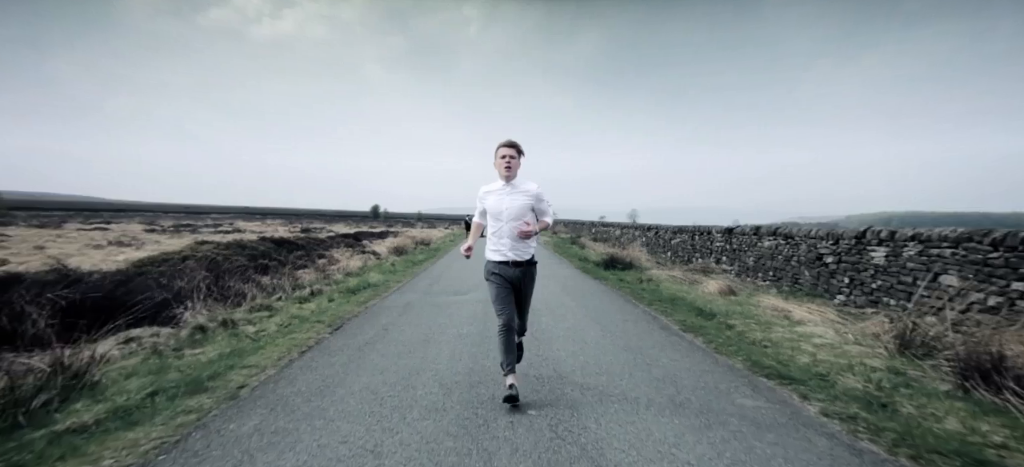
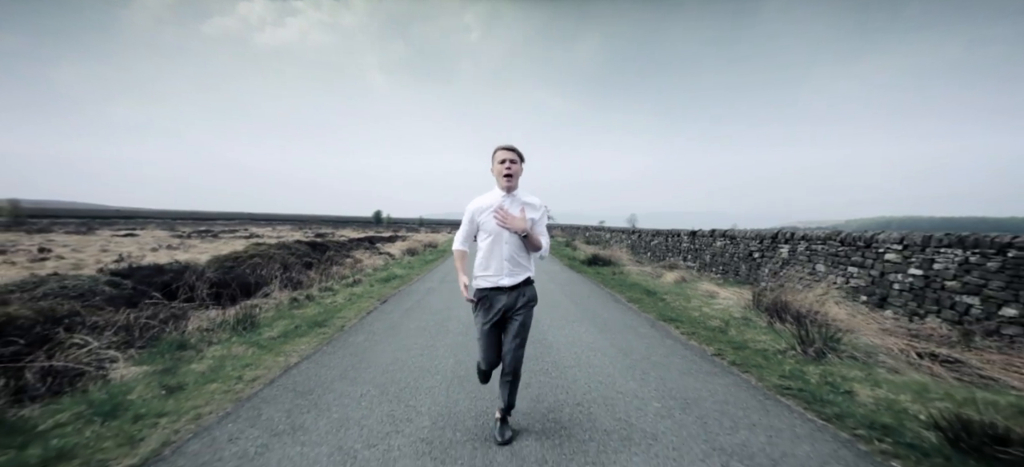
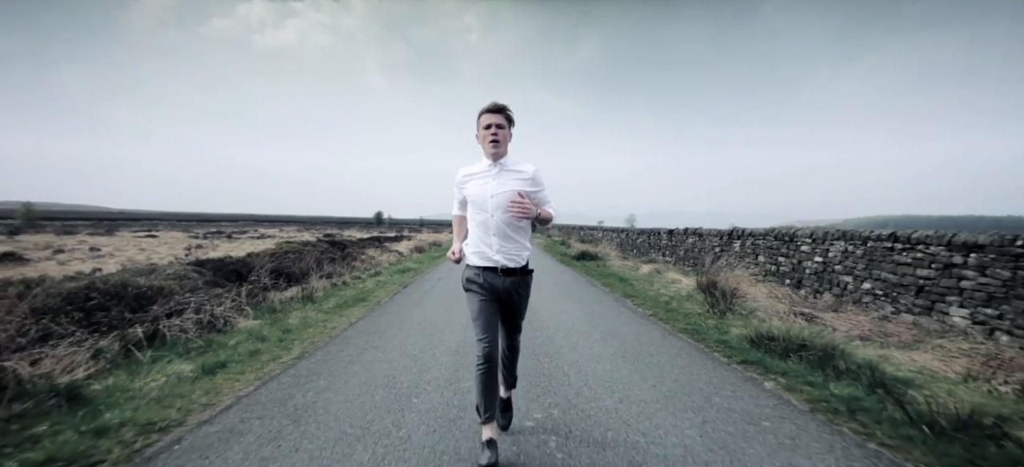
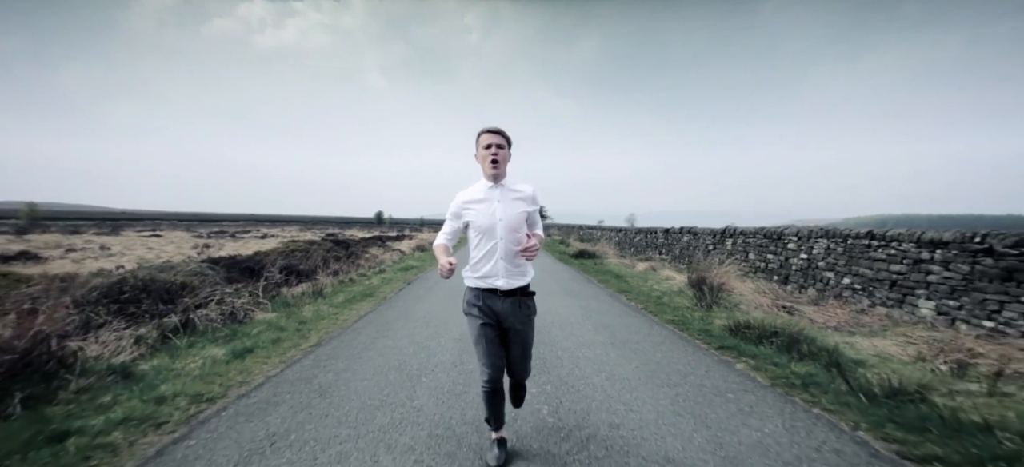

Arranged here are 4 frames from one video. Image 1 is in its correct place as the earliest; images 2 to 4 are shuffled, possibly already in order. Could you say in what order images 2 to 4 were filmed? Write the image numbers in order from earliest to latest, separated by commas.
2, 3, 4
